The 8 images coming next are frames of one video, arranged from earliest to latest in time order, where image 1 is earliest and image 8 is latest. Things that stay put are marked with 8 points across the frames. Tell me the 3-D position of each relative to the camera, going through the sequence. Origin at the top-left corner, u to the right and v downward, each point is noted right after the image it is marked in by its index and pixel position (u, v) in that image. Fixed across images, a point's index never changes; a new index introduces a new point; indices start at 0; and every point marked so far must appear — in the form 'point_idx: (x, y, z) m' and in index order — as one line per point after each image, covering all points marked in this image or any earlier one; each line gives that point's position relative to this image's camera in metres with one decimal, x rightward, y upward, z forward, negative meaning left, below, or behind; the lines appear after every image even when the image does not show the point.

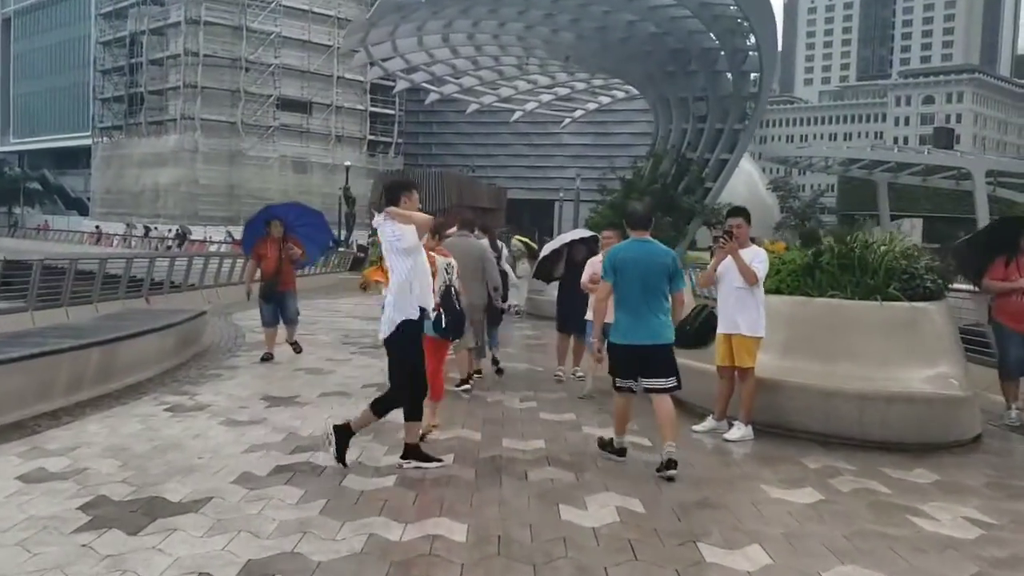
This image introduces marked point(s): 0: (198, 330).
0: (-4.7, -0.7, +13.1) m
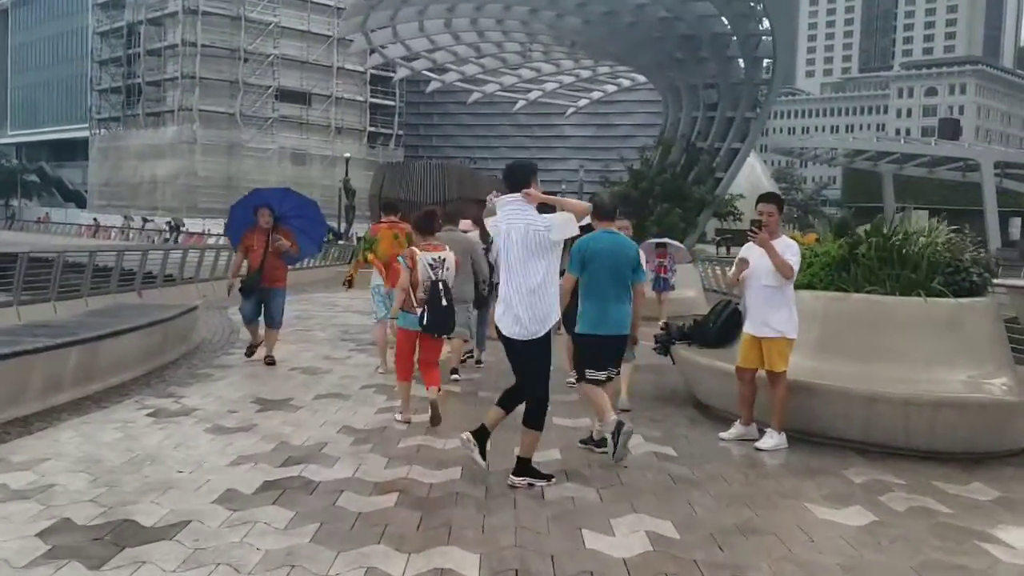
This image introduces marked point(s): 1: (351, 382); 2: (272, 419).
0: (-4.6, -0.6, +12.4) m
1: (-1.8, -1.1, +9.8) m
2: (-2.1, -1.2, +7.8) m
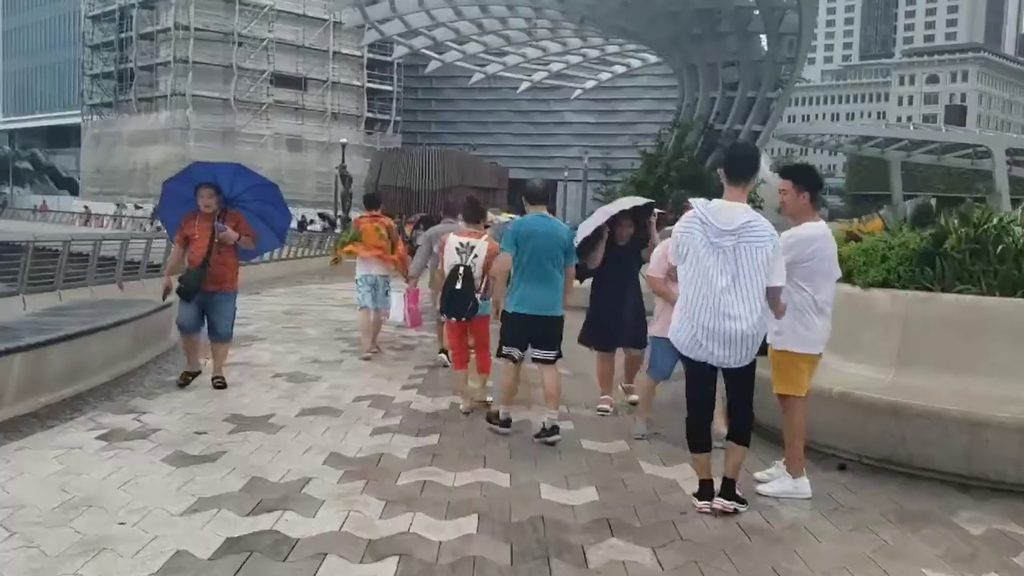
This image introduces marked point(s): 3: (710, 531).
0: (-4.4, -0.5, +11.2) m
1: (-1.7, -1.0, +8.6) m
2: (-2.0, -1.1, +6.5) m
3: (+1.1, -1.3, +4.8) m
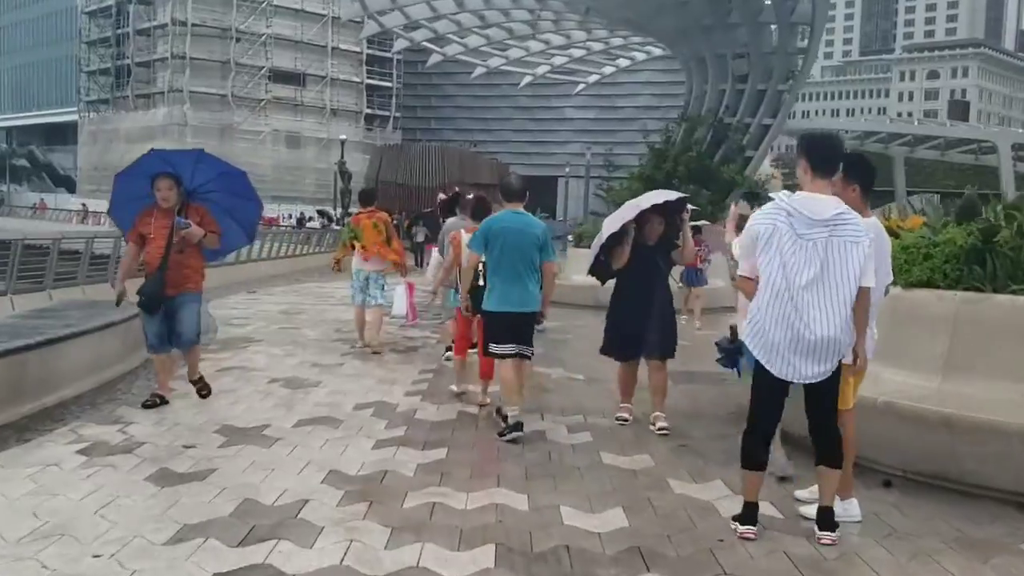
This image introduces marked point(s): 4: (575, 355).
0: (-4.3, -0.5, +10.6) m
1: (-1.6, -1.0, +8.0) m
2: (-1.9, -1.2, +6.0) m
3: (+1.2, -1.3, +4.3) m
4: (+0.8, -0.9, +11.2) m
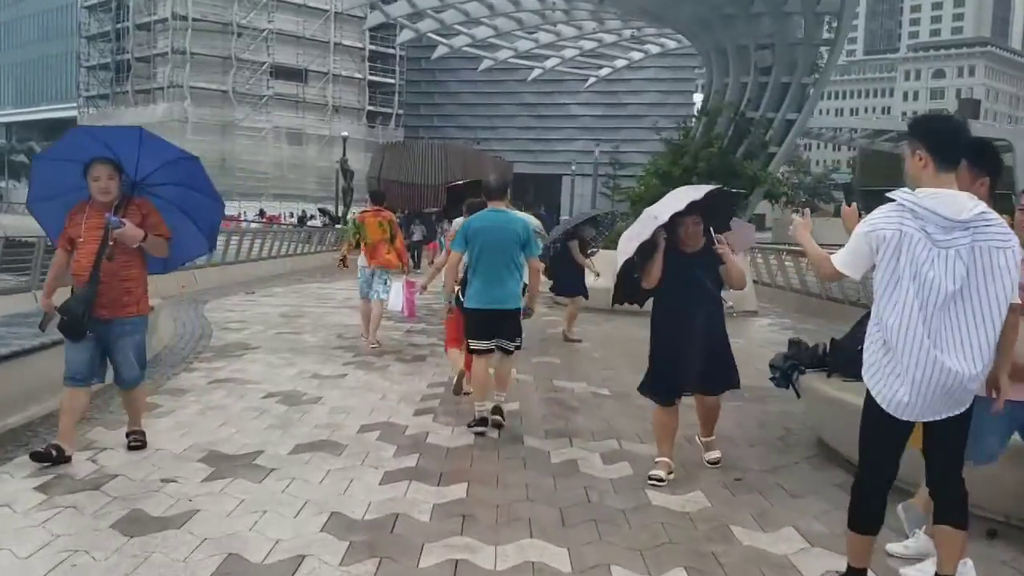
0: (-4.1, -0.5, +9.8) m
1: (-1.4, -1.1, +7.2) m
2: (-1.7, -1.2, +5.1) m
3: (+1.4, -1.4, +3.4) m
4: (+1.0, -0.9, +10.3) m
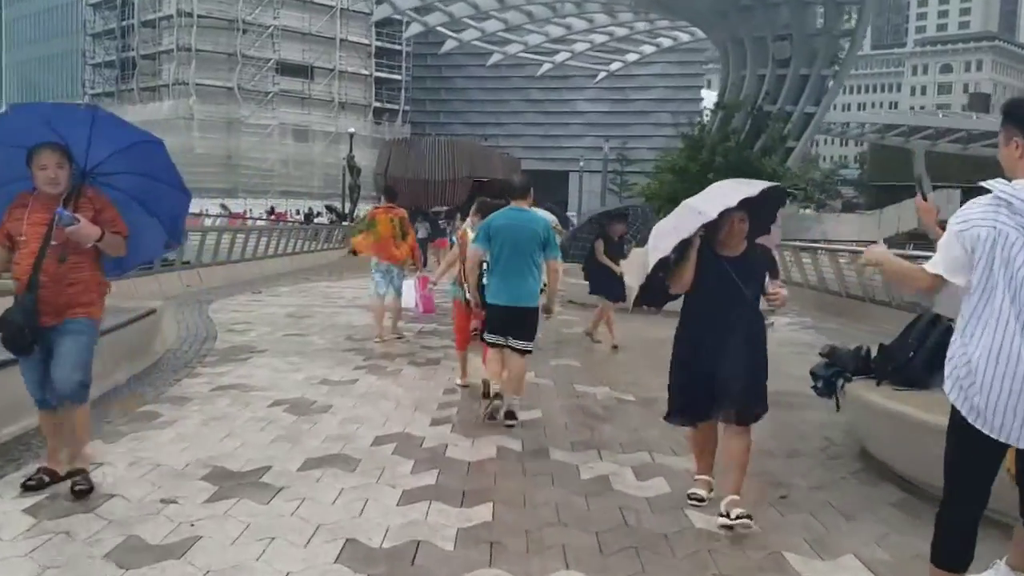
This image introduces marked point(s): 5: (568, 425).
0: (-4.0, -0.6, +9.4) m
1: (-1.2, -1.1, +6.7) m
2: (-1.5, -1.2, +4.7) m
3: (+1.5, -1.4, +3.0) m
4: (+1.2, -0.9, +9.9) m
5: (+0.4, -1.1, +7.1) m
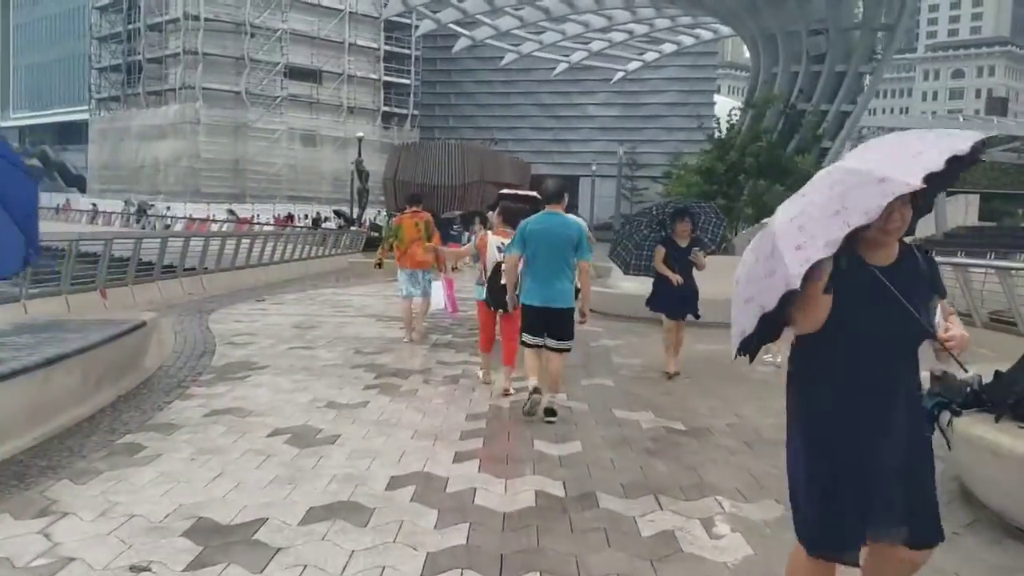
0: (-3.7, -0.7, +8.4) m
1: (-0.9, -1.2, +5.8) m
2: (-1.3, -1.3, +3.7) m
3: (+1.7, -1.5, +2.0) m
4: (+1.5, -1.0, +8.9) m
5: (+0.7, -1.2, +6.1) m
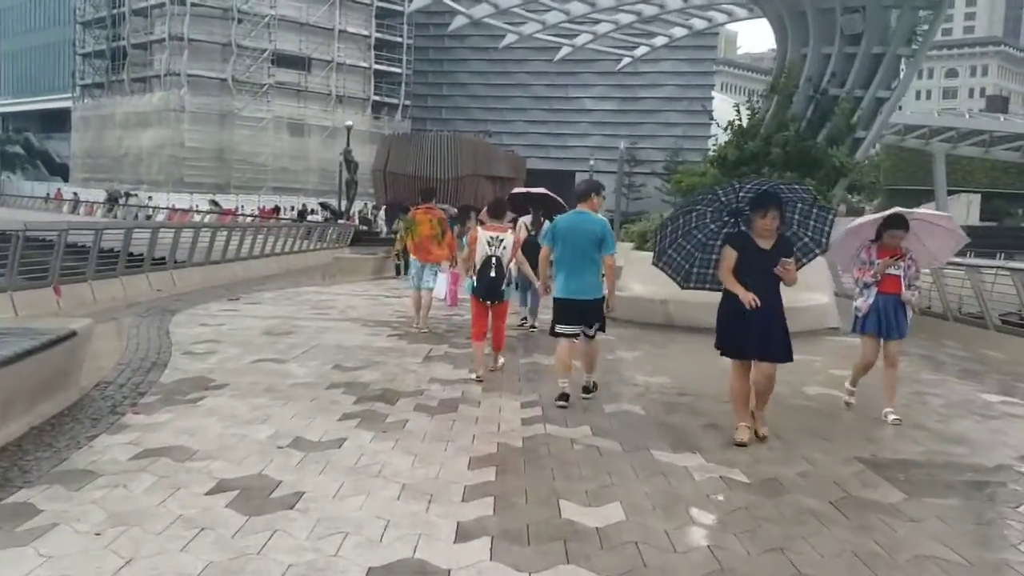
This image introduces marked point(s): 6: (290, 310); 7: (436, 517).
0: (-3.6, -0.7, +6.8) m
1: (-0.8, -1.3, +4.2) m
2: (-1.1, -1.4, +2.1) m
3: (+1.9, -1.6, +0.4) m
4: (+1.6, -1.1, +7.3) m
5: (+0.8, -1.3, +4.5) m
6: (-3.6, -0.4, +14.5) m
7: (-0.5, -1.2, +4.8) m
